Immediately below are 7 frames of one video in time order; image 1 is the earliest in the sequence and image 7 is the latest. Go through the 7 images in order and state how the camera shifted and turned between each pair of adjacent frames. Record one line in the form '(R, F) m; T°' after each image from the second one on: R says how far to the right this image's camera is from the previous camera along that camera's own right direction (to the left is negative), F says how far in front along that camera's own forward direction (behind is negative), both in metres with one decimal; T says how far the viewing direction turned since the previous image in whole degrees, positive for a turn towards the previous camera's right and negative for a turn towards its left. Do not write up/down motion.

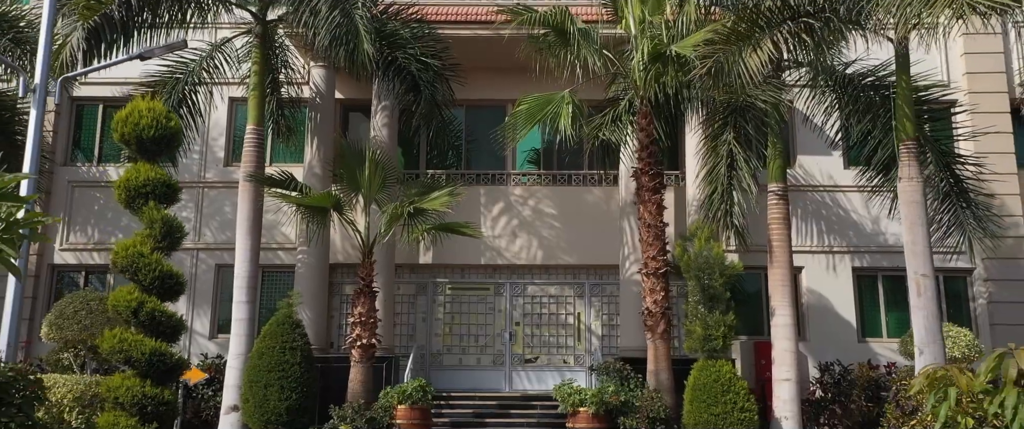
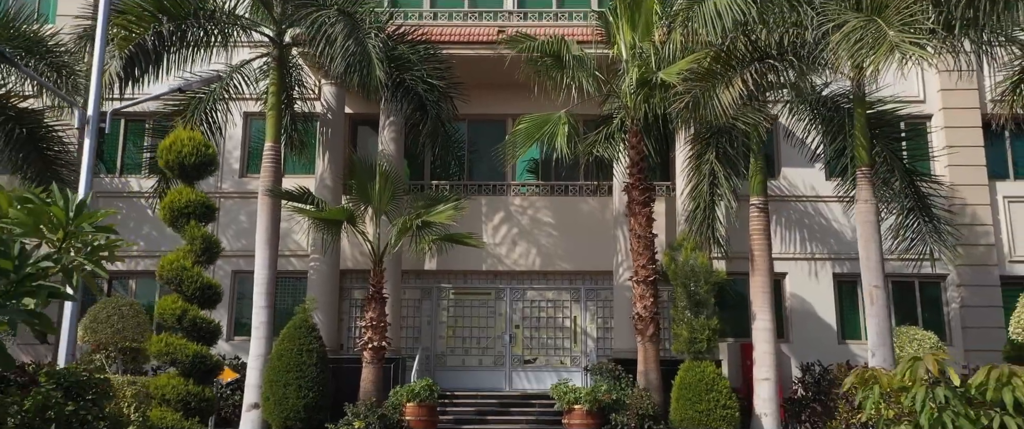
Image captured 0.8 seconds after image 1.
(0.0, -0.8) m; 0°
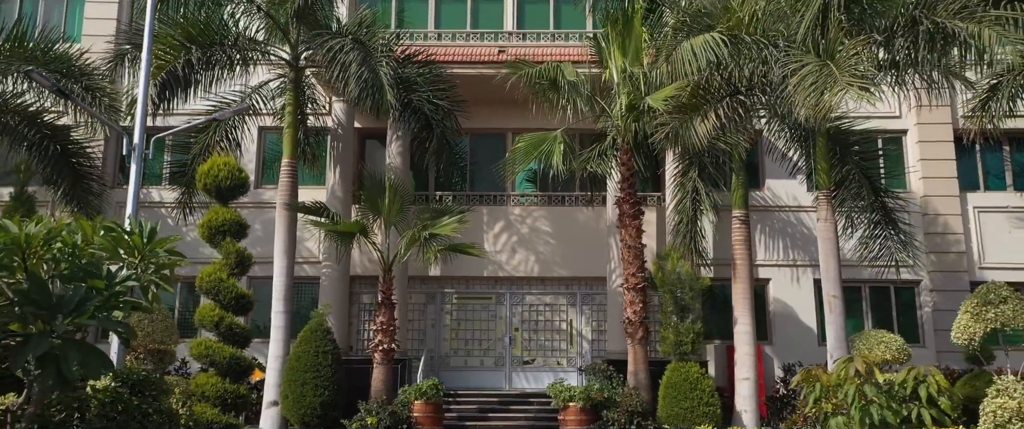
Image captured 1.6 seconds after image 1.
(0.0, -0.9) m; 0°
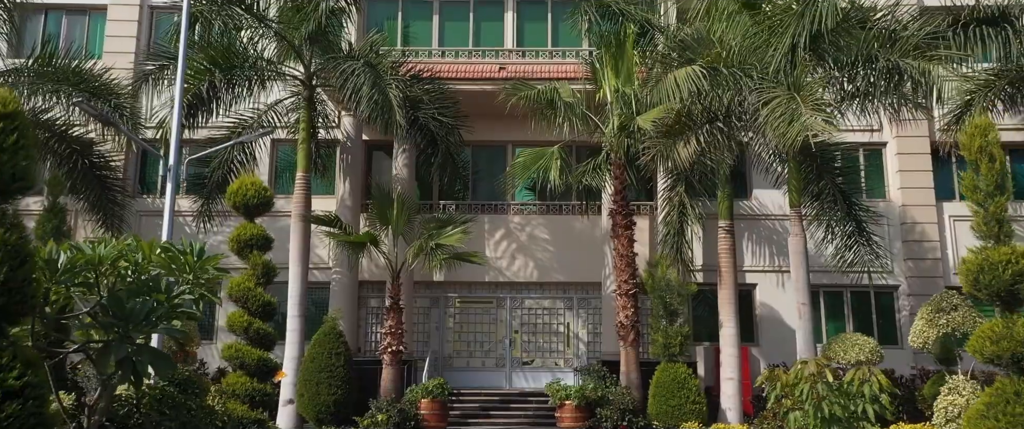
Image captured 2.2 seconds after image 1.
(0.0, -0.9) m; 0°
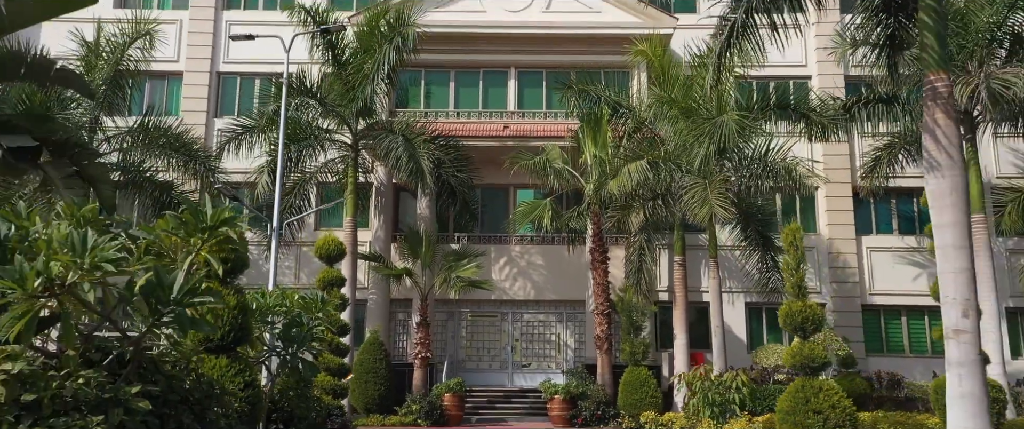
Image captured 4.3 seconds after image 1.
(-0.1, -3.9) m; 0°
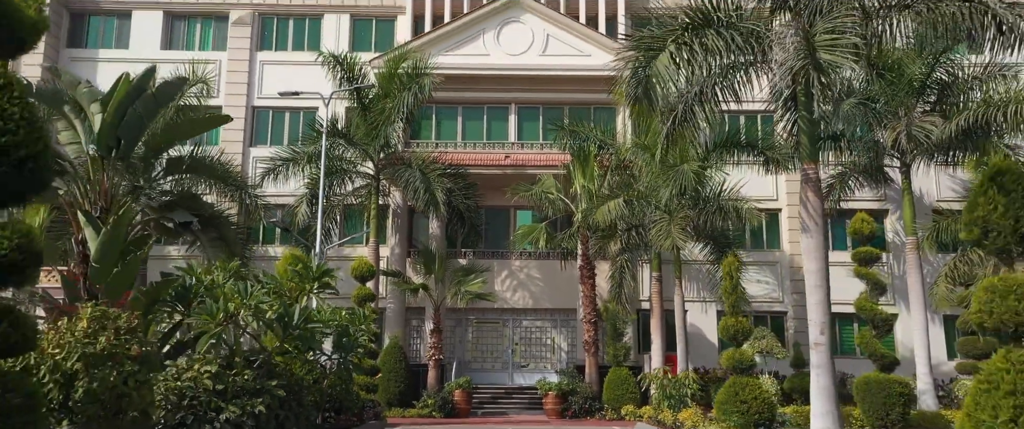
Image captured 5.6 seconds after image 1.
(0.0, -2.9) m; 0°
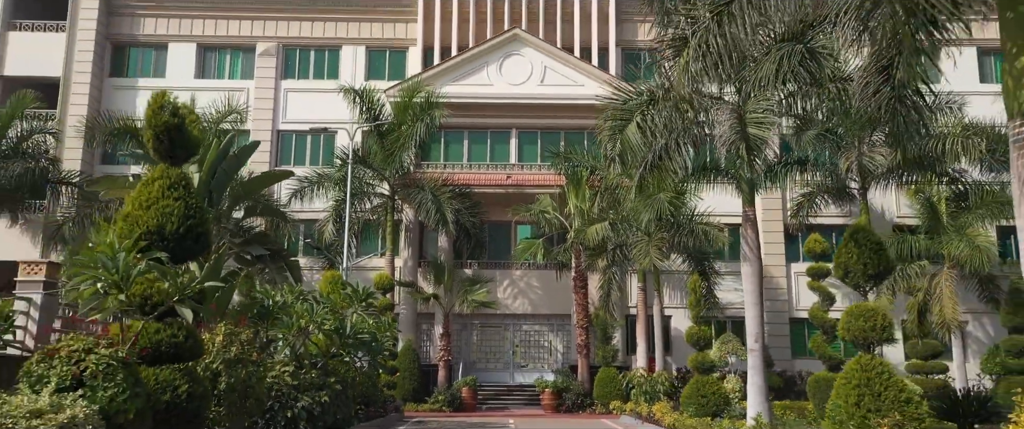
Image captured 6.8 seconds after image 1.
(0.0, -2.5) m; 0°
